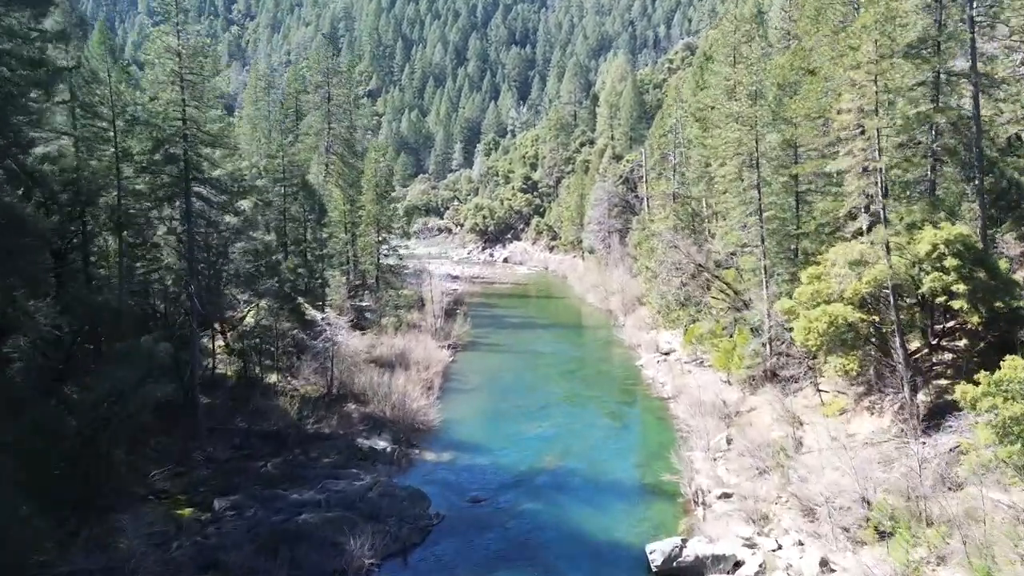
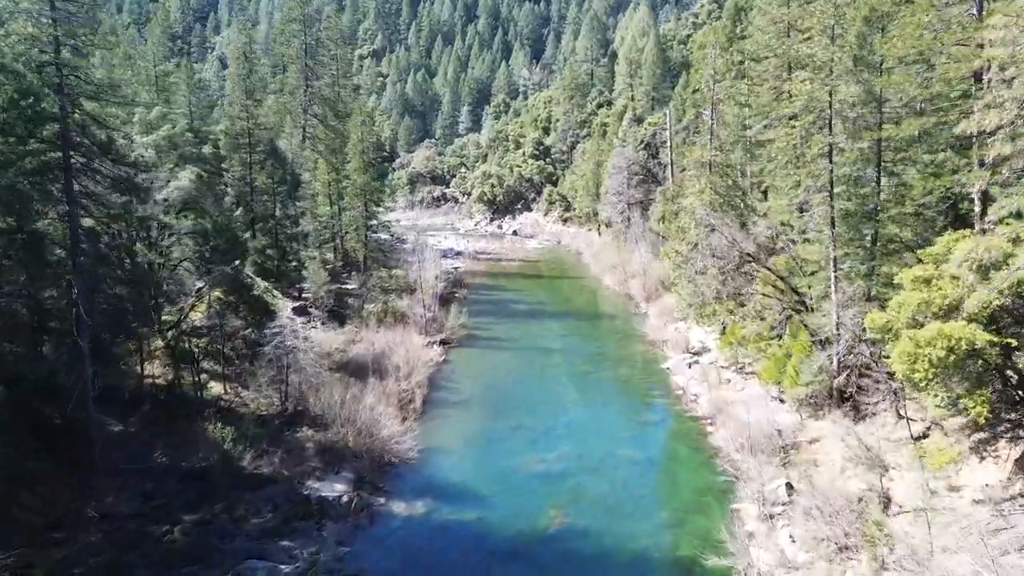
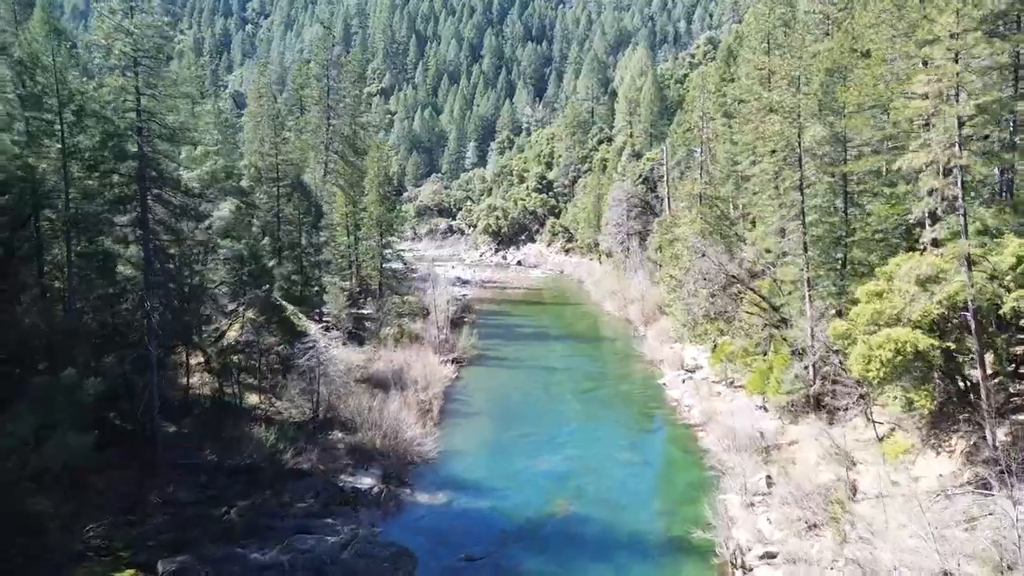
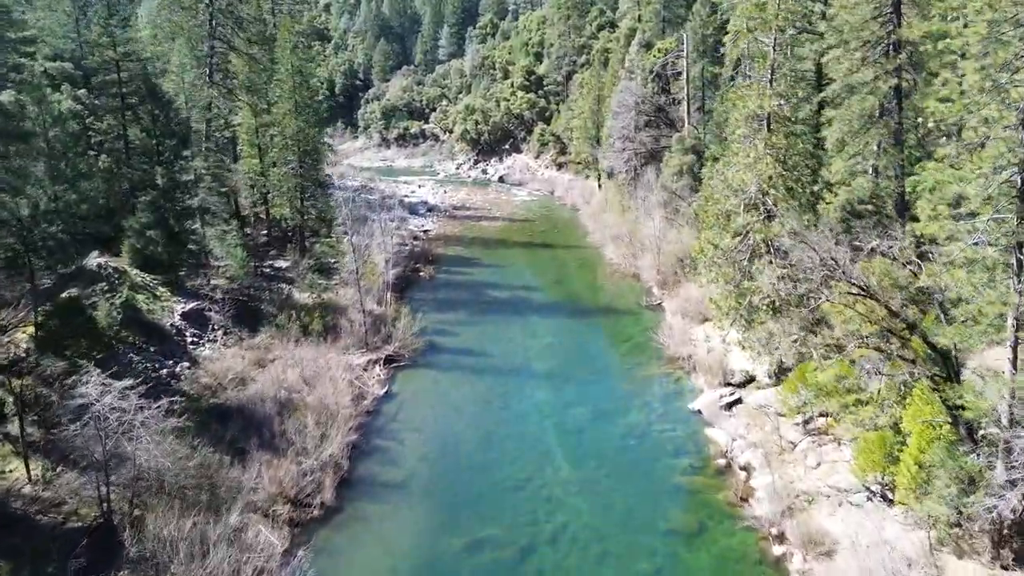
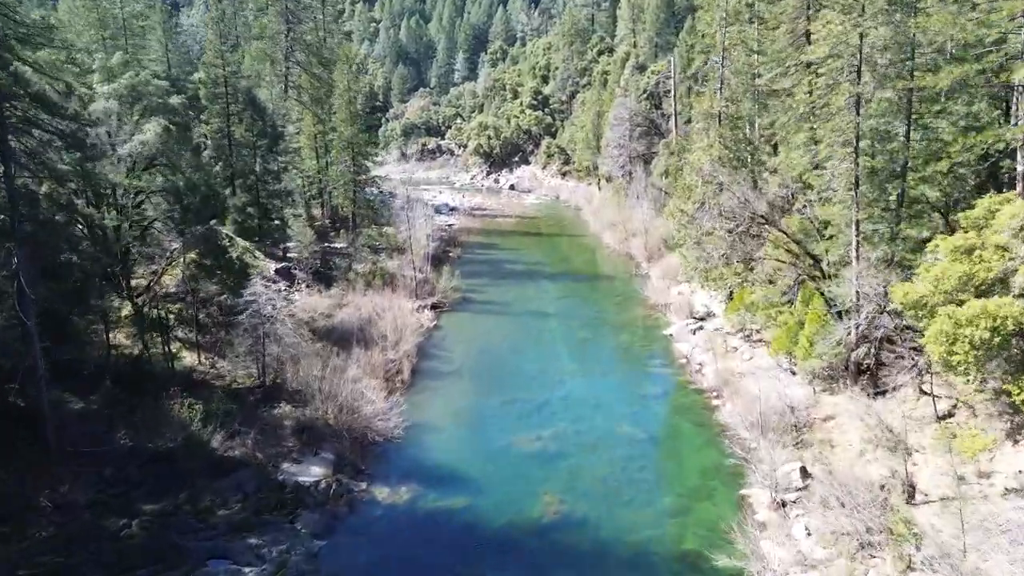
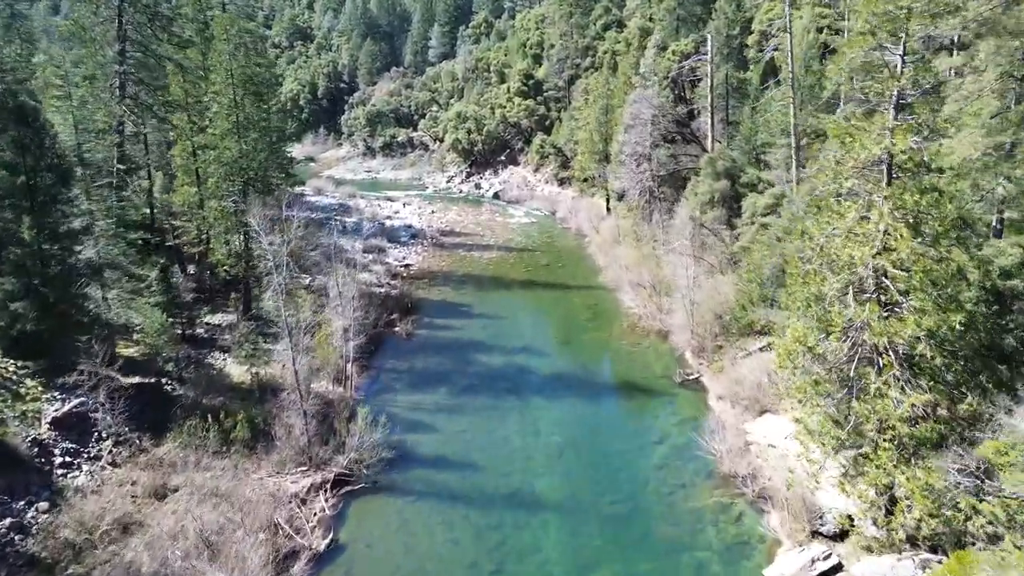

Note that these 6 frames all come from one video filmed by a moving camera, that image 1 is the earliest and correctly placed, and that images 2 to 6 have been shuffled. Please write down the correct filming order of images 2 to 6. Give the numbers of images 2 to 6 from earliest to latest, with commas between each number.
3, 2, 5, 4, 6
